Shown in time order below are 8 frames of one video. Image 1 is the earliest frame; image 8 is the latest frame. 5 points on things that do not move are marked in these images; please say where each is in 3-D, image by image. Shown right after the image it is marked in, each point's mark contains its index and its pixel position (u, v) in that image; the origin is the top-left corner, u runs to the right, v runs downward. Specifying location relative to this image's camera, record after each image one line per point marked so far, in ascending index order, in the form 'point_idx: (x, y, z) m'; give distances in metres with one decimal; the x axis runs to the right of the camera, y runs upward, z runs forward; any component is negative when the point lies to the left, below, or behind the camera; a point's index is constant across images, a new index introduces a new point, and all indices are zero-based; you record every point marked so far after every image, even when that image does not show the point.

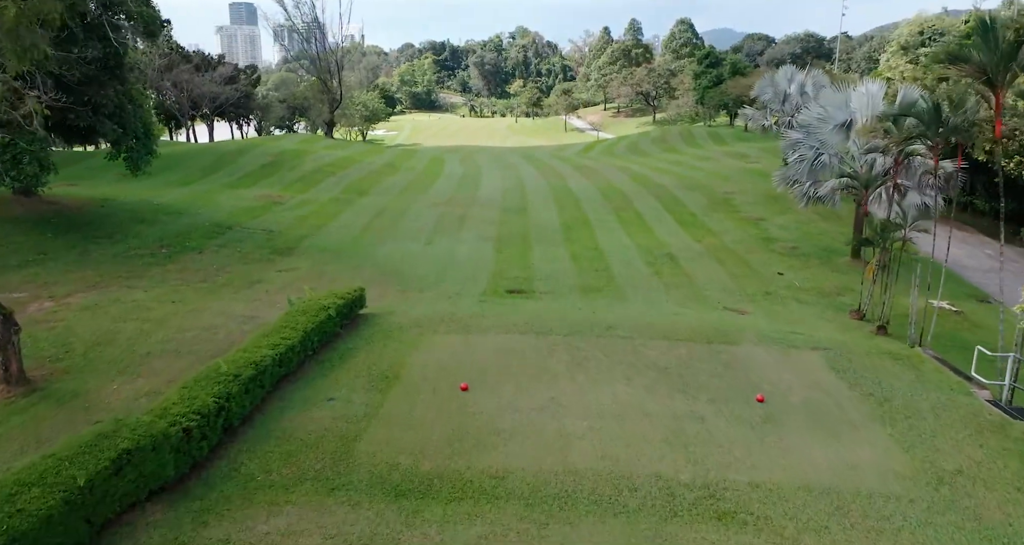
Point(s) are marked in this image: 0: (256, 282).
0: (-5.4, -0.2, +16.3) m
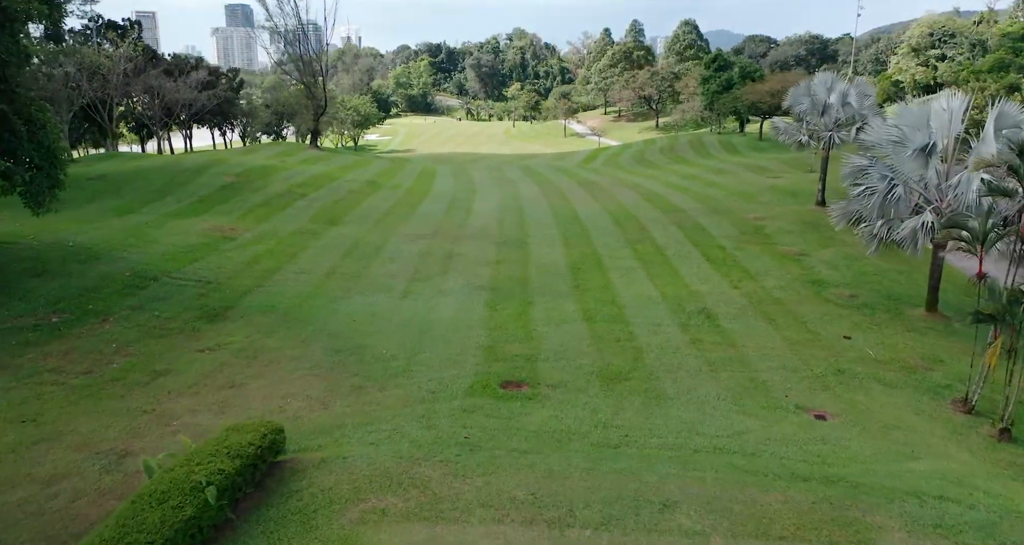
0: (-5.4, -1.6, +12.1) m
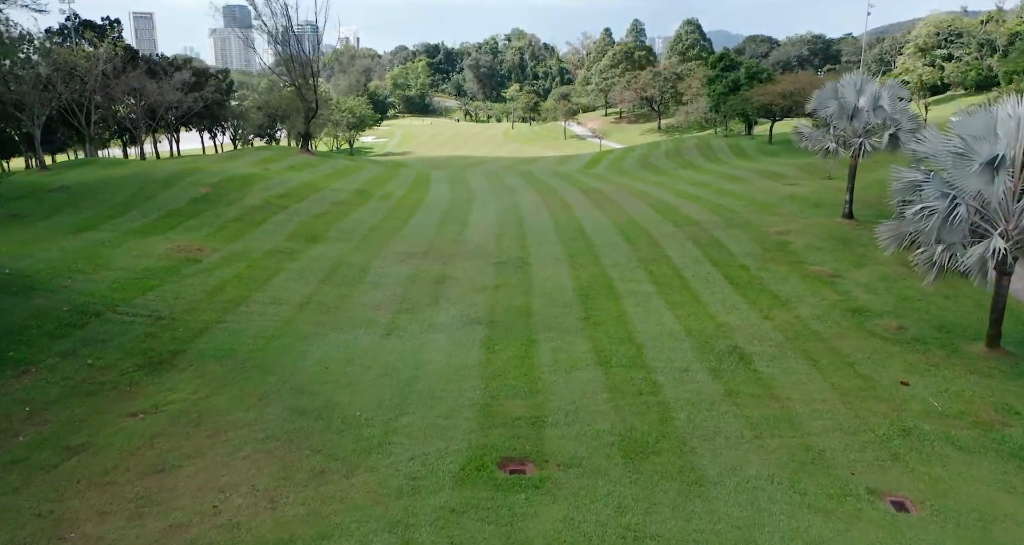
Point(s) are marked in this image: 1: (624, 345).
0: (-5.4, -2.2, +9.7) m
1: (+2.1, -1.4, +14.5) m
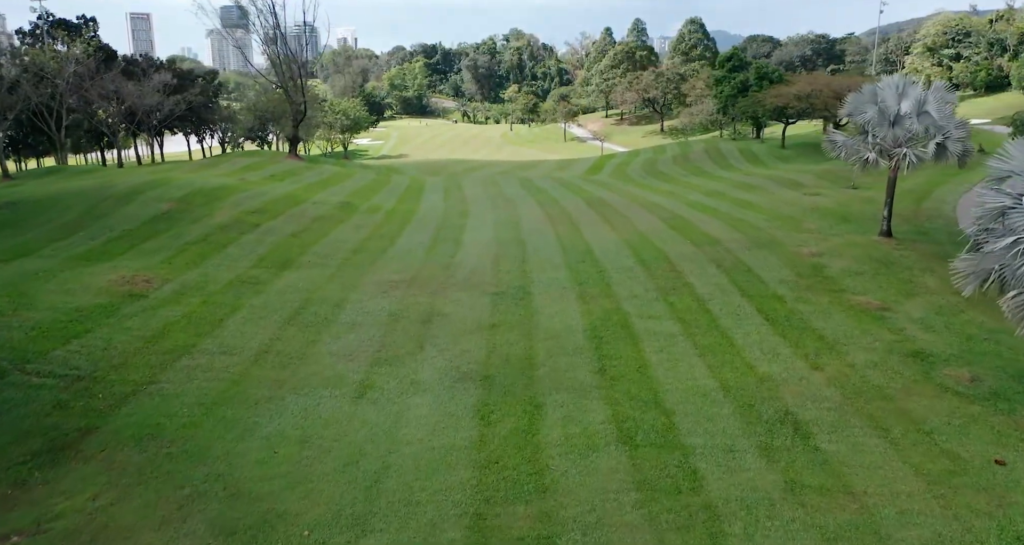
0: (-5.4, -3.0, +6.9) m
1: (+2.1, -2.1, +11.8) m
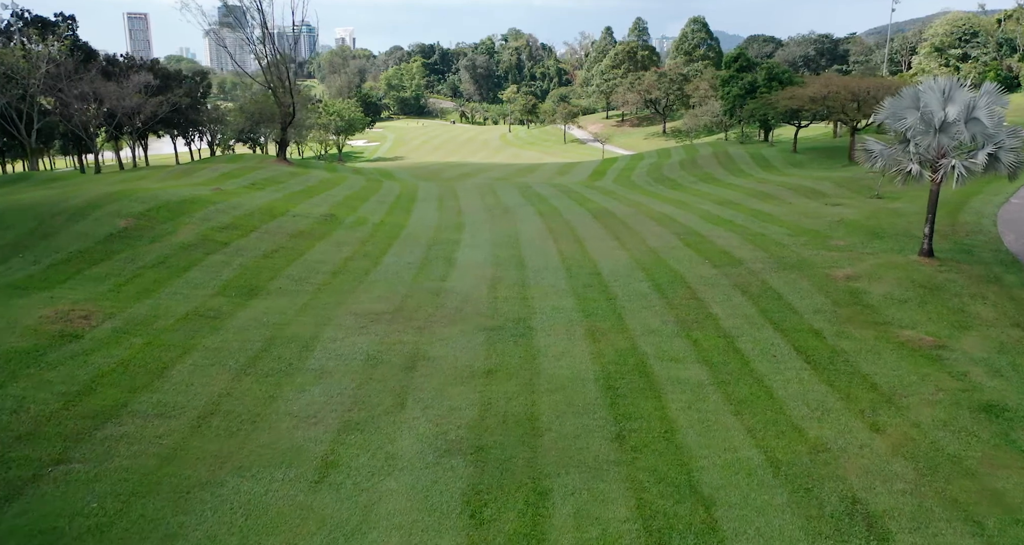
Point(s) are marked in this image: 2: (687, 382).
0: (-5.4, -3.6, +4.5) m
1: (+2.1, -2.8, +9.3) m
2: (+3.0, -1.9, +13.3) m
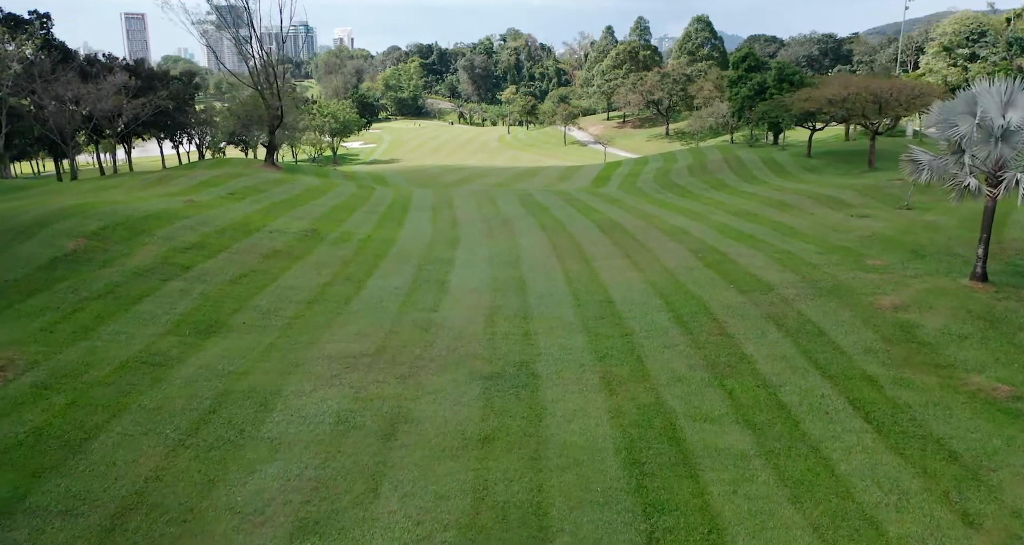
0: (-5.4, -4.3, +2.1) m
1: (+2.1, -3.4, +6.9) m
2: (+3.0, -2.5, +10.9) m
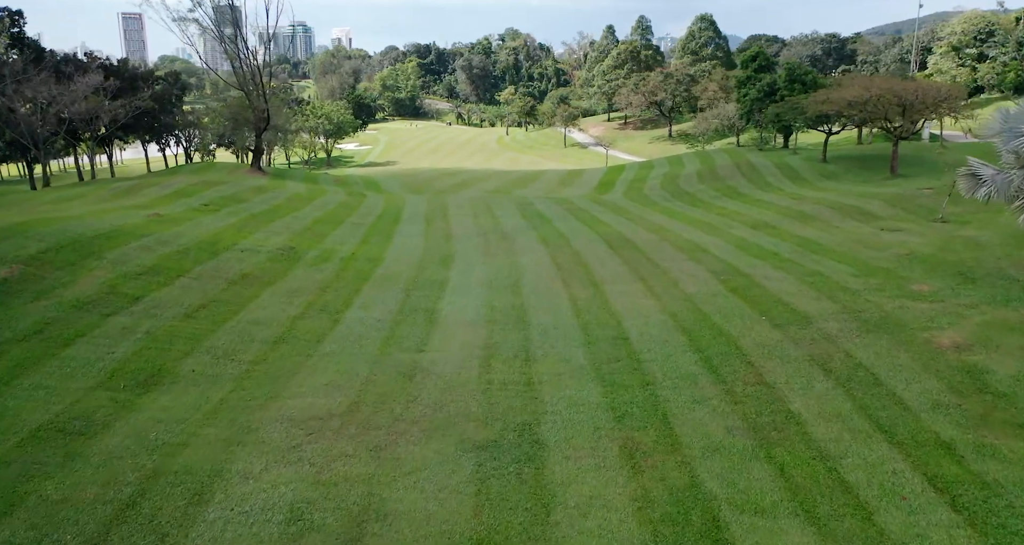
0: (-5.3, -4.9, -0.4) m
1: (+2.1, -4.1, +4.5) m
2: (+3.0, -3.2, +8.4) m
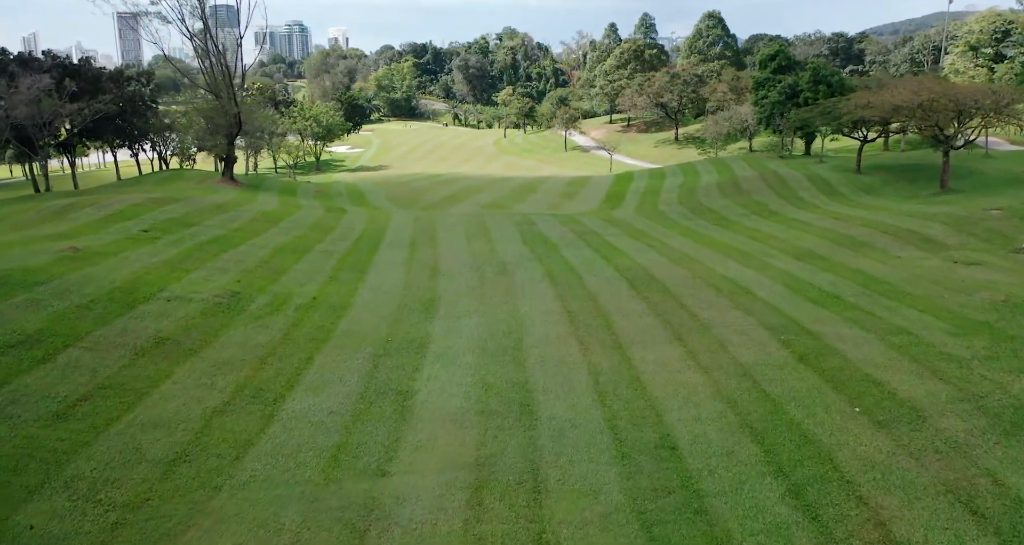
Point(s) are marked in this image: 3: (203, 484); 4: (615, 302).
0: (-5.3, -6.1, -4.9) m
1: (+2.2, -5.3, 0.0) m
2: (+3.0, -4.4, +4.0) m
3: (-3.9, -2.7, +9.8) m
4: (+2.4, -0.7, +18.4) m
